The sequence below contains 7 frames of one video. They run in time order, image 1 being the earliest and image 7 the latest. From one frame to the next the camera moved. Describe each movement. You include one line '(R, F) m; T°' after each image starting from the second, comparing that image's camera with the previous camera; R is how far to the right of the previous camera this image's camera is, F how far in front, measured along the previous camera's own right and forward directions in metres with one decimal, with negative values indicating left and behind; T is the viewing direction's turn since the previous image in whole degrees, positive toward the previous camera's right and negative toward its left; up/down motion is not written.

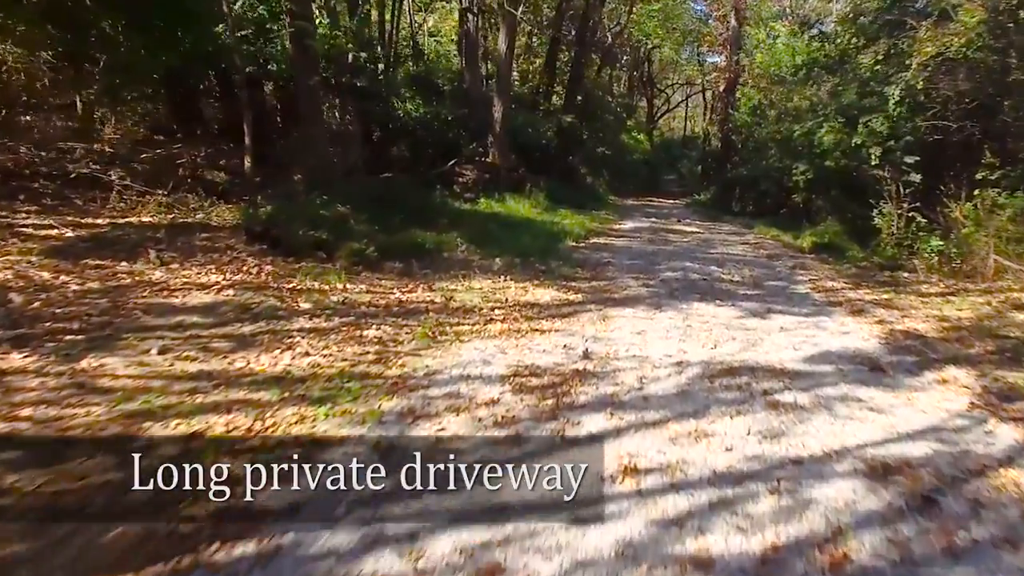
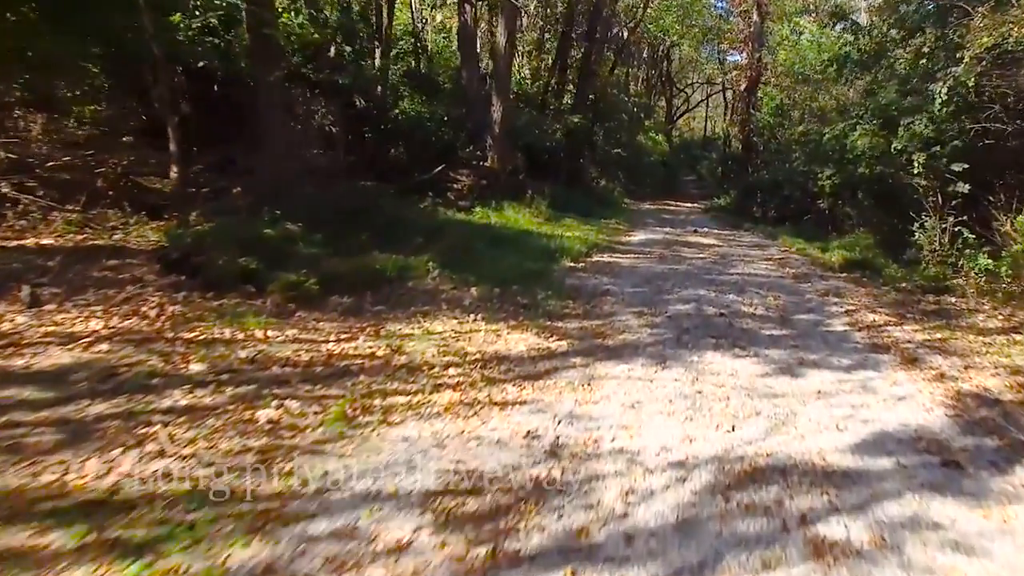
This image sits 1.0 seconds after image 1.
(+0.4, +1.9) m; -1°
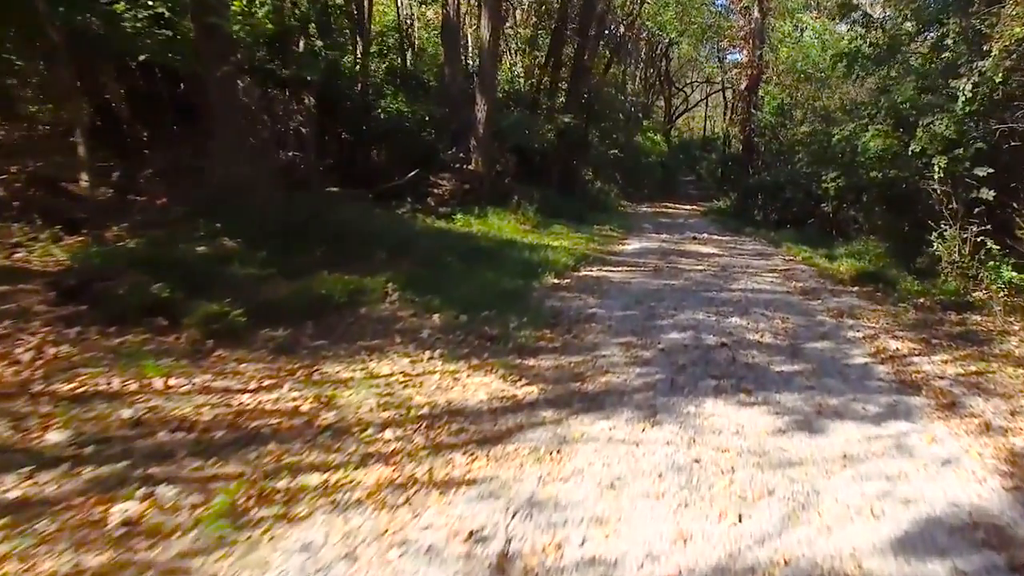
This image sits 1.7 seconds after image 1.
(+0.2, +1.3) m; 0°
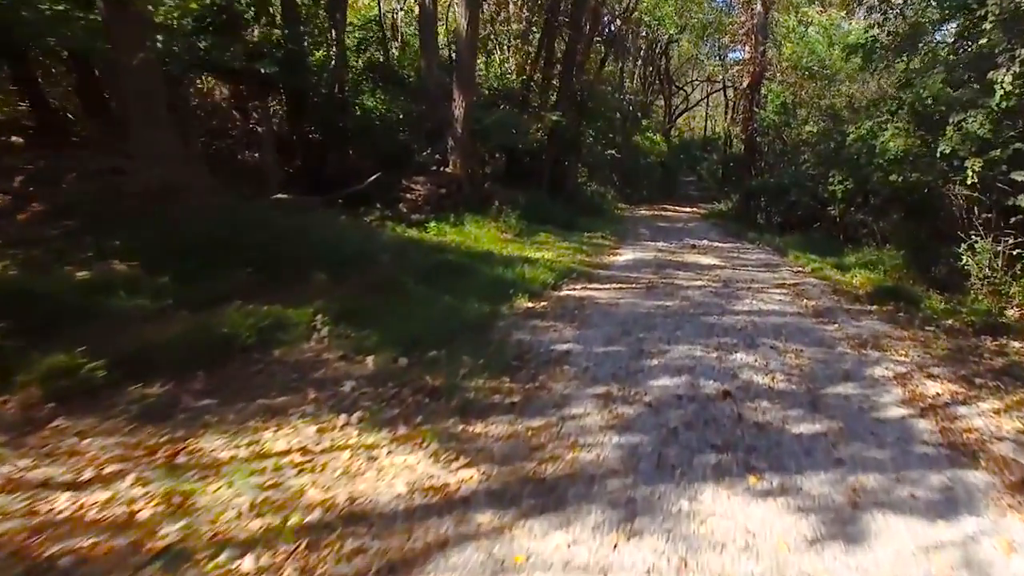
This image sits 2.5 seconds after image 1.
(+0.3, +1.6) m; 0°
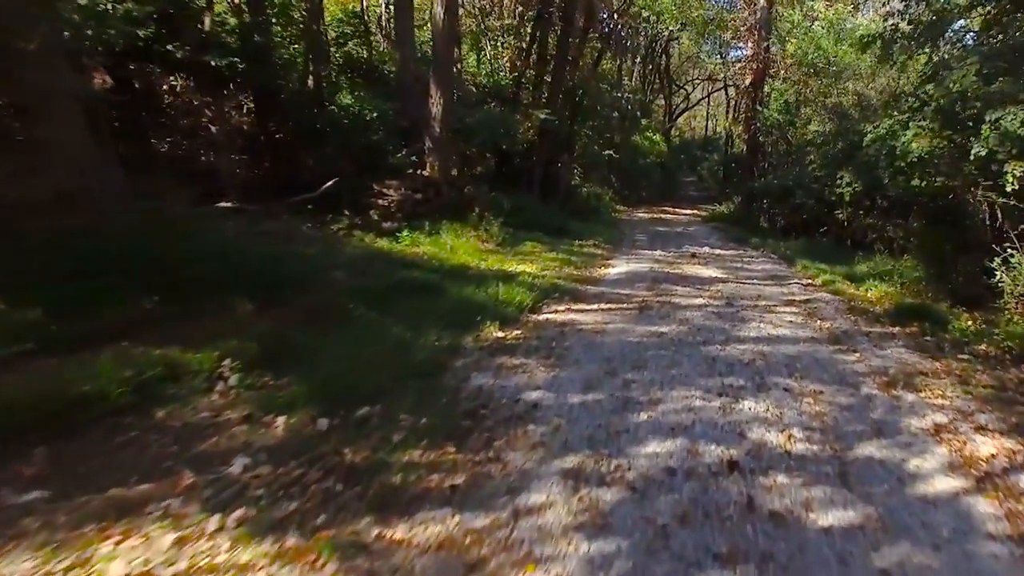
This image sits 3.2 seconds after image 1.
(+0.3, +1.4) m; 0°
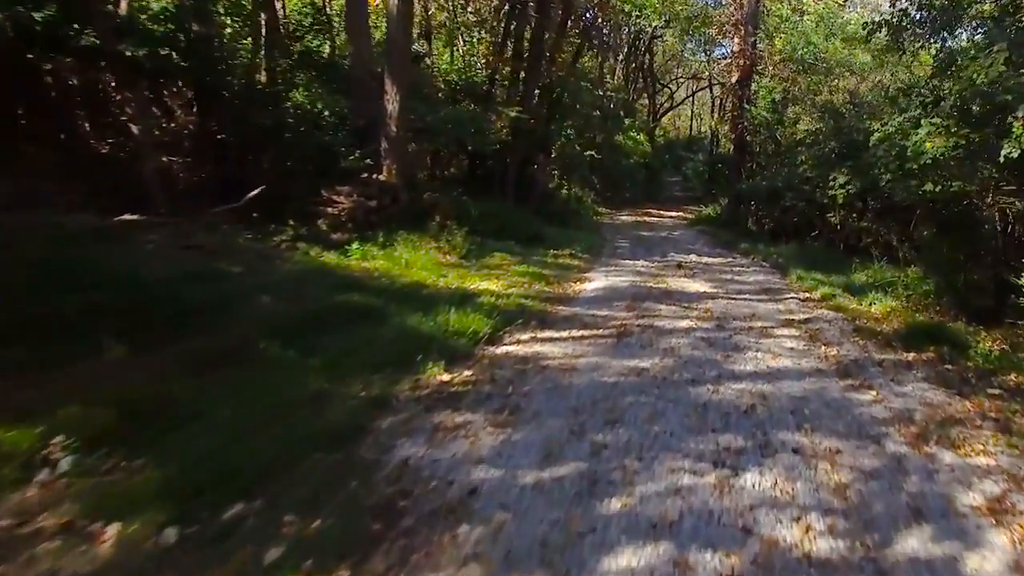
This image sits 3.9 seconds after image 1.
(+0.2, +1.4) m; +1°
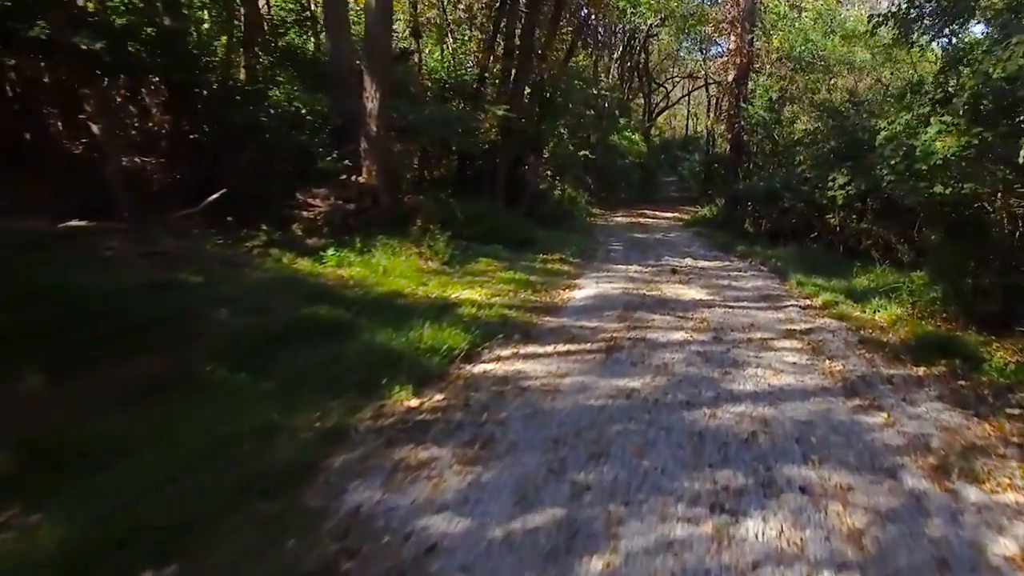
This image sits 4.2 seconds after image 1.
(+0.1, +0.6) m; 0°
